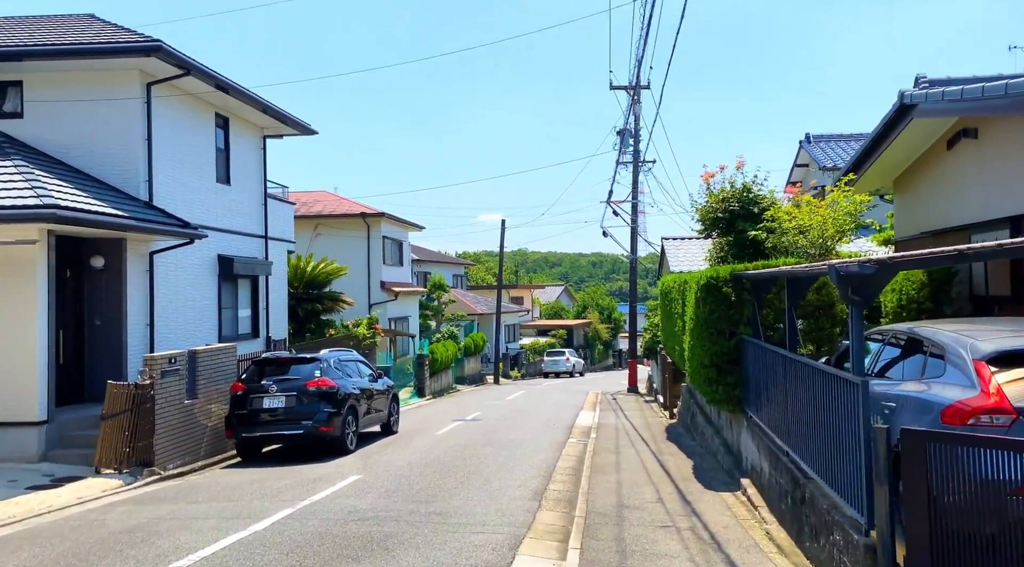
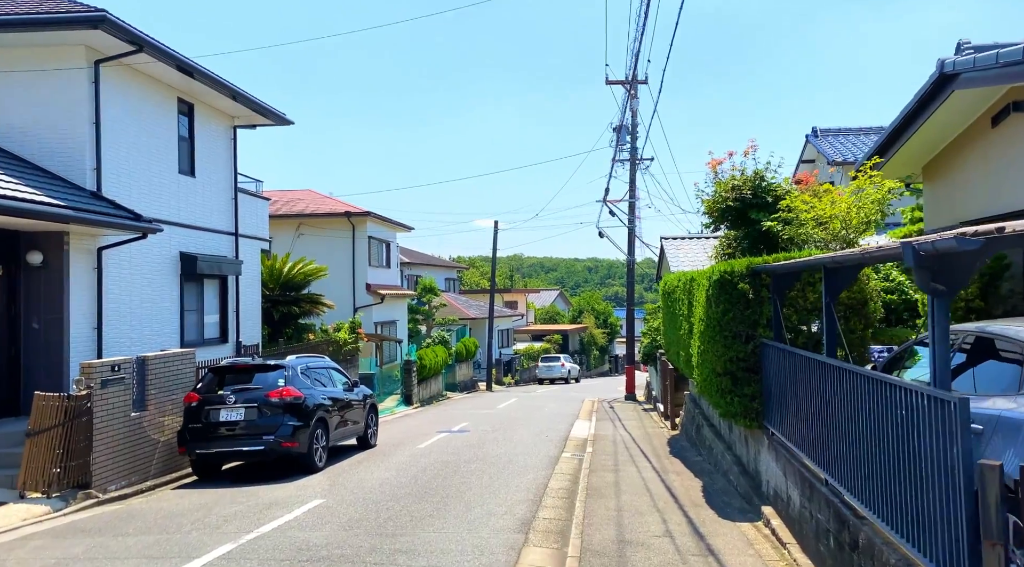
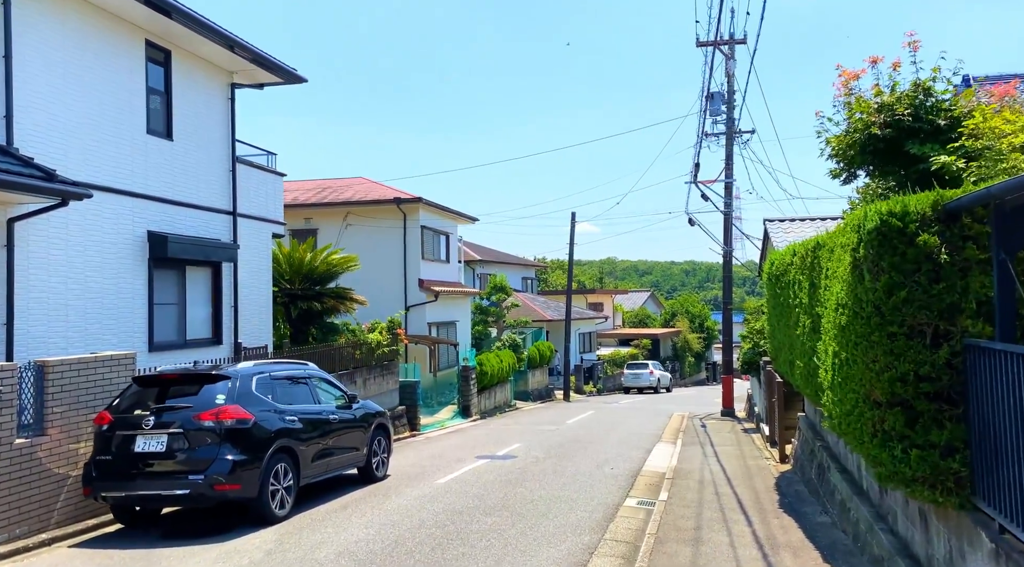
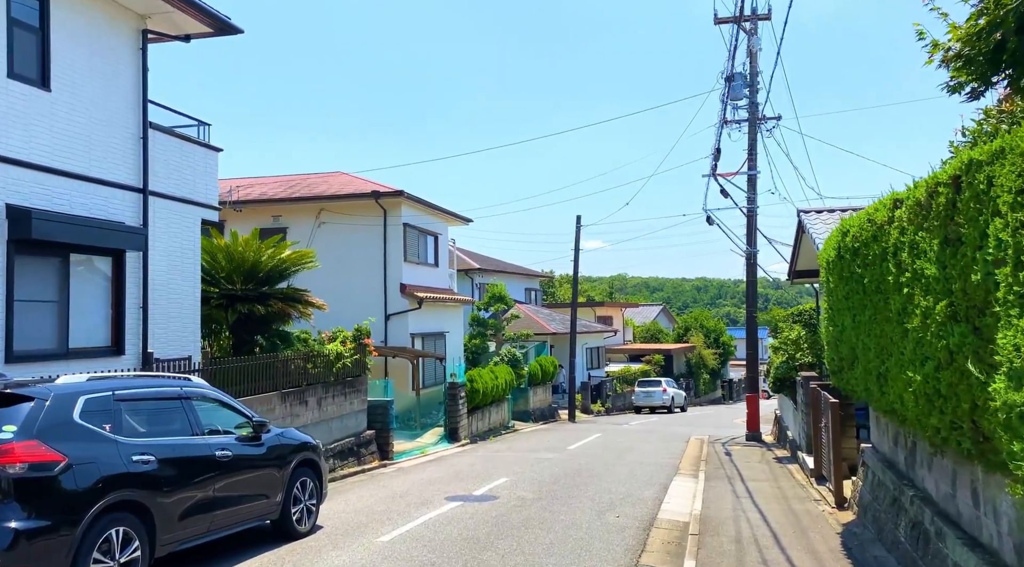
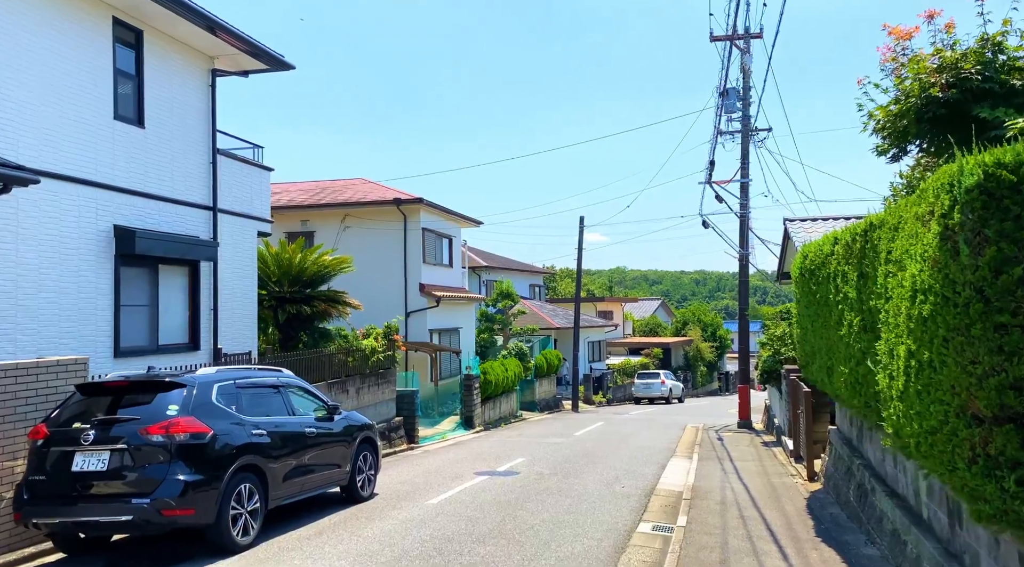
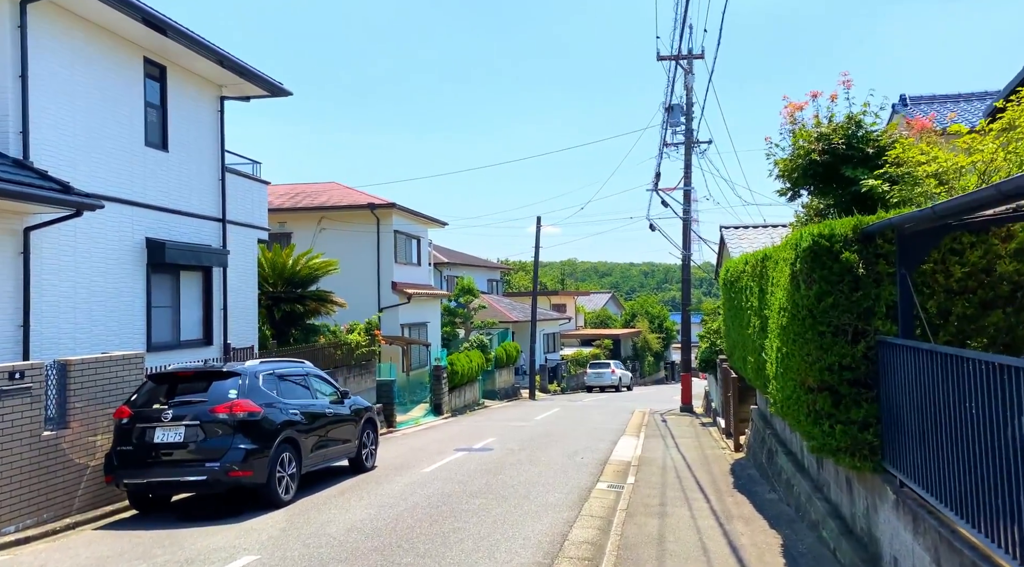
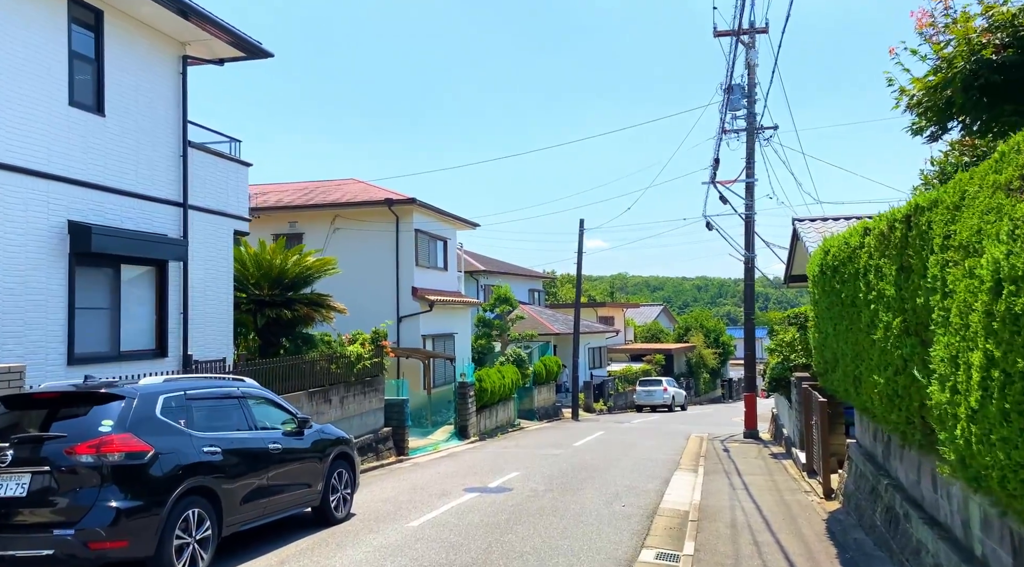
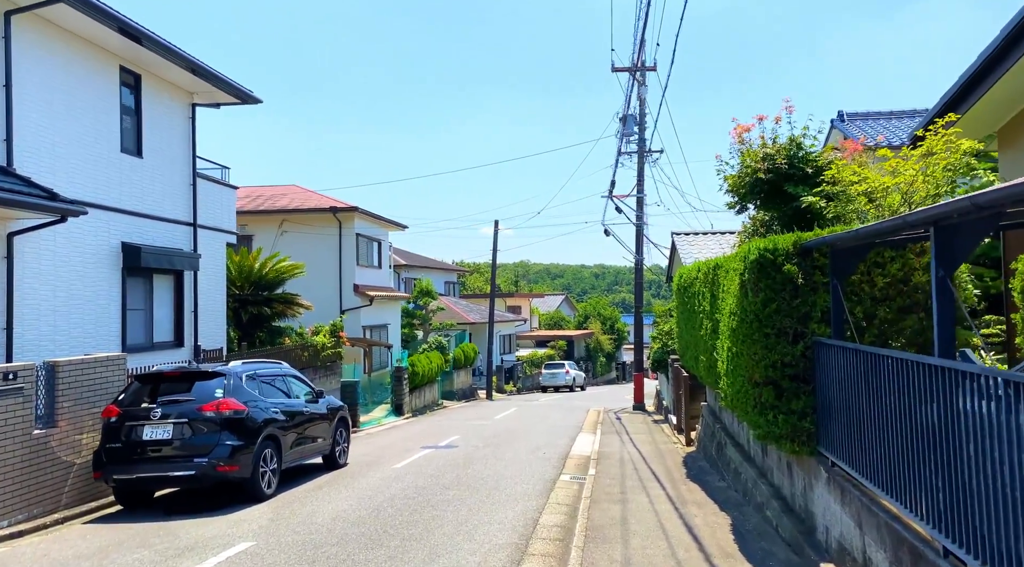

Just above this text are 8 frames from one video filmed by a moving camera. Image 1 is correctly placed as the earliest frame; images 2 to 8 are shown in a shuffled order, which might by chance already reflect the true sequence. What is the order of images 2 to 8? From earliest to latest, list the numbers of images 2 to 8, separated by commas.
2, 8, 6, 3, 5, 7, 4
